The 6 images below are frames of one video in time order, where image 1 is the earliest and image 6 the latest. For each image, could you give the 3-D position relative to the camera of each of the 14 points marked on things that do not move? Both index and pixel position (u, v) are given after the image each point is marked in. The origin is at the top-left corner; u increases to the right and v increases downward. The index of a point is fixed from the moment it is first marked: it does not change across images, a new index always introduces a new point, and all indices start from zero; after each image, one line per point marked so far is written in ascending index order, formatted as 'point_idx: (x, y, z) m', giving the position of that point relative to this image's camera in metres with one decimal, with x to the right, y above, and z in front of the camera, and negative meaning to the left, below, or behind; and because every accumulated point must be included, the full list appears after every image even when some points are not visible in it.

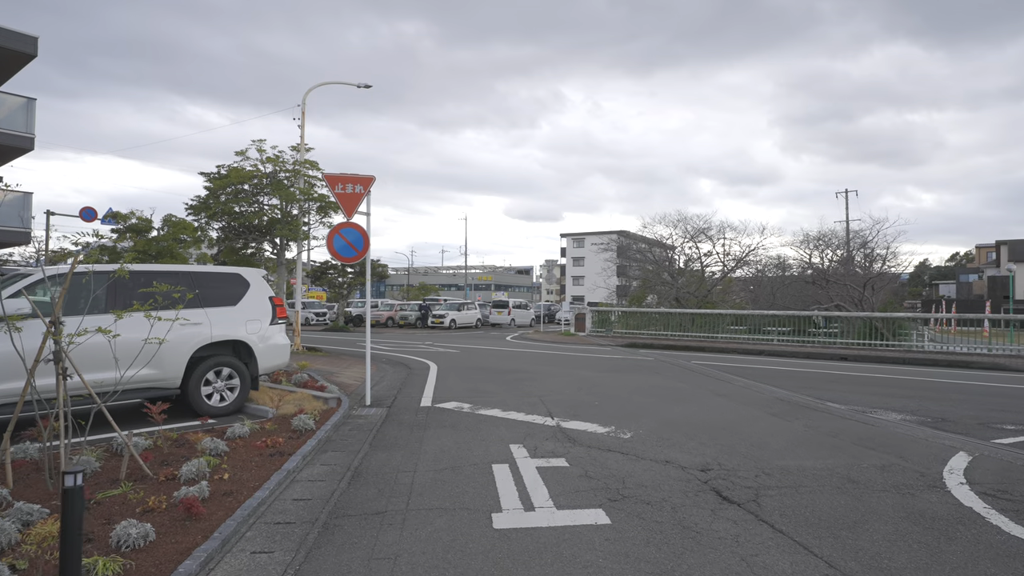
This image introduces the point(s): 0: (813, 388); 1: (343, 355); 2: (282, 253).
0: (+5.4, -1.8, +11.4) m
1: (-4.6, -1.8, +17.1) m
2: (-7.0, +1.1, +19.3) m
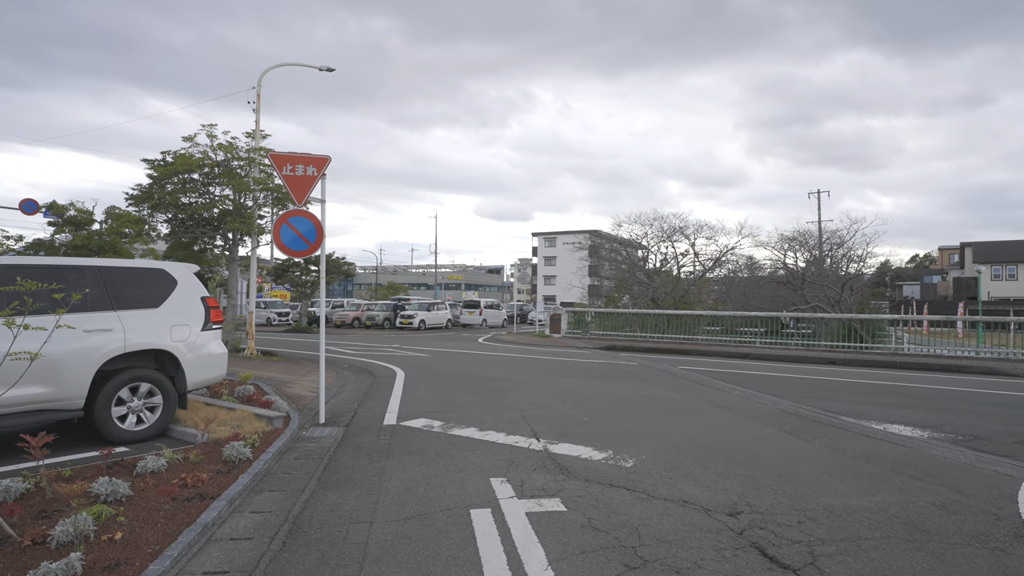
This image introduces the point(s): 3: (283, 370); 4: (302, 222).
0: (+5.0, -1.8, +10.5) m
1: (-5.2, -1.8, +15.7) m
2: (-7.7, +1.2, +17.7) m
3: (-4.8, -1.7, +13.2) m
4: (-2.6, +0.8, +7.8) m
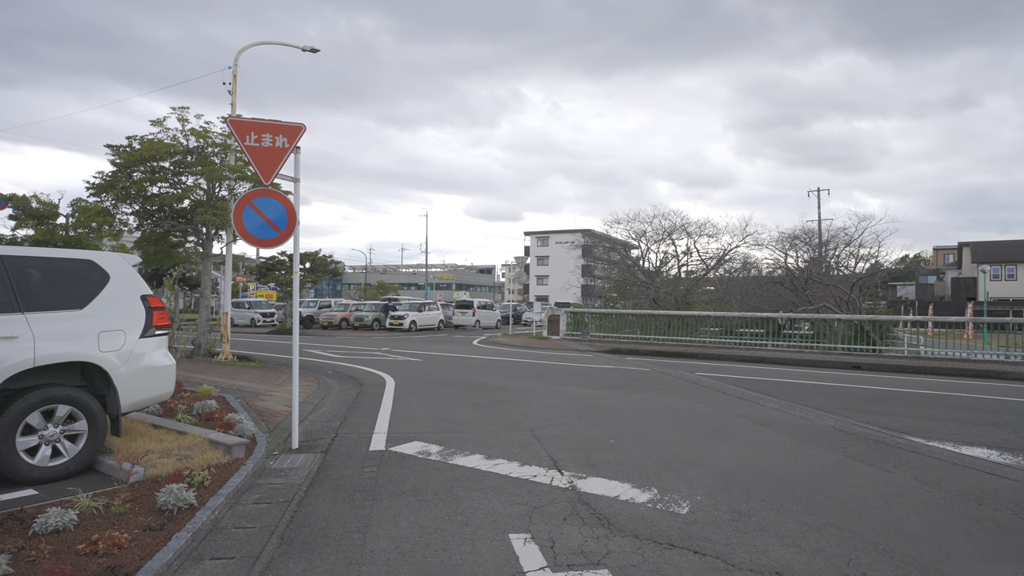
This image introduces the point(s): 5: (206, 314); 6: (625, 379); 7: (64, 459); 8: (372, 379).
0: (+5.1, -1.8, +9.2) m
1: (-5.2, -1.8, +14.3) m
2: (-7.7, +1.2, +16.3) m
3: (-4.7, -1.7, +11.8) m
4: (-2.5, +0.8, +6.4) m
5: (-7.6, -0.7, +15.6) m
6: (+2.2, -1.8, +12.3) m
7: (-3.6, -1.4, +5.1) m
8: (-2.7, -1.8, +12.3) m
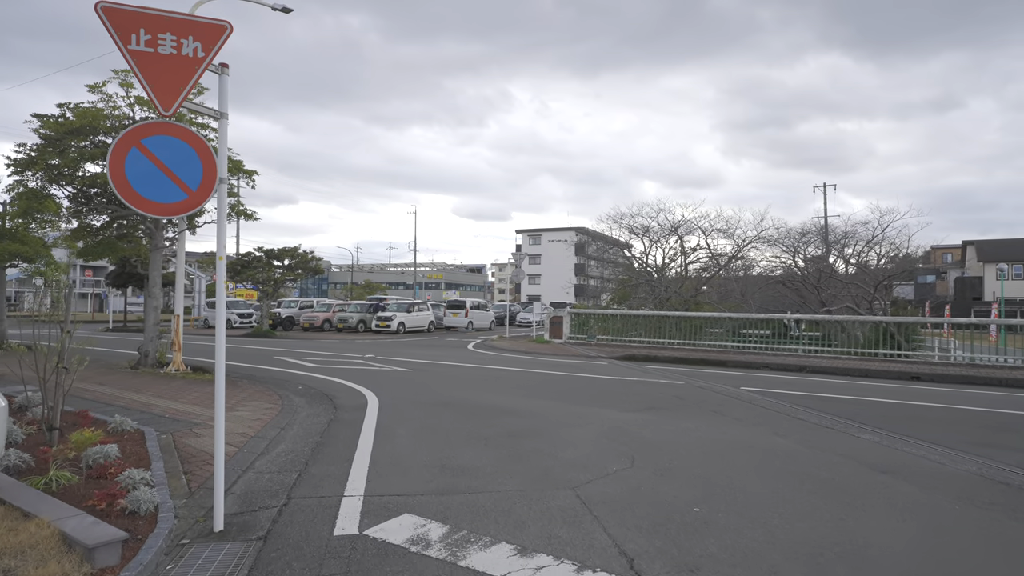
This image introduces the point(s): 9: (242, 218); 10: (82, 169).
0: (+5.4, -1.8, +7.0) m
1: (-5.1, -1.7, +11.9) m
2: (-7.6, +1.2, +13.8) m
3: (-4.5, -1.6, +9.4) m
4: (-2.2, +0.9, +4.1) m
5: (-7.5, -0.6, +13.2) m
6: (+2.4, -1.7, +10.0) m
7: (-3.3, -1.3, +2.7) m
8: (-2.6, -1.7, +10.0) m
9: (-5.5, +1.4, +12.9) m
10: (-8.6, +2.4, +12.7) m
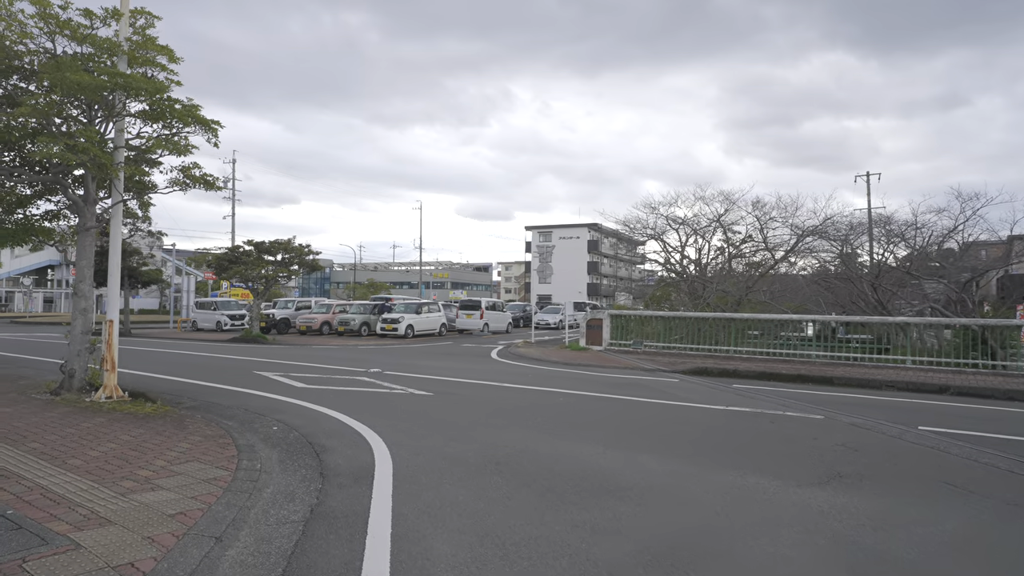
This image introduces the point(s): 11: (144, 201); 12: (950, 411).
0: (+6.2, -1.7, +3.4) m
1: (-4.2, -1.7, +8.3) m
2: (-6.7, +1.3, +10.3) m
3: (-3.6, -1.6, +5.9) m
4: (-1.3, +1.0, +0.5) m
5: (-6.6, -0.6, +9.6) m
6: (+3.2, -1.7, +6.5) m
7: (-2.4, -1.3, -0.8) m
8: (-1.7, -1.7, +6.5) m
9: (-4.6, +1.5, +9.4) m
10: (-7.7, +2.5, +9.2) m
11: (-6.4, +1.5, +11.0) m
12: (+6.5, -1.8, +9.2) m
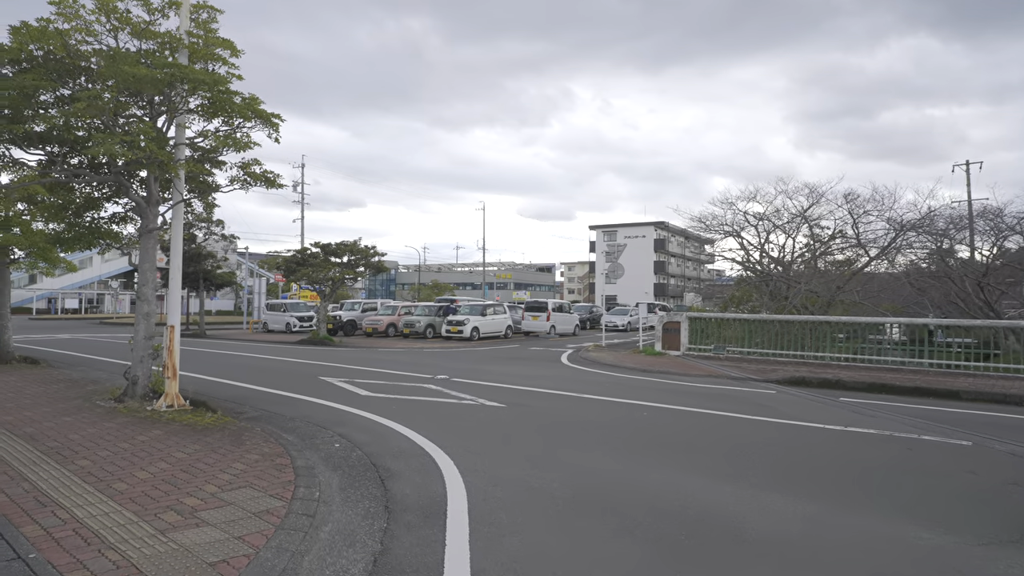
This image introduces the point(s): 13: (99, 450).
0: (+6.7, -1.7, +1.9) m
1: (-3.2, -1.7, +7.8) m
2: (-5.5, +1.3, +10.0) m
3: (-2.9, -1.6, +5.3) m
4: (-1.1, +0.9, -0.2) m
5: (-5.4, -0.6, +9.3) m
6: (+4.0, -1.7, +5.2) m
7: (-2.3, -1.3, -1.5) m
8: (-0.9, -1.7, +5.7) m
9: (-3.5, +1.4, +8.9) m
10: (-6.6, +2.4, +9.0) m
11: (-5.1, +1.5, +10.7) m
12: (+7.5, -1.8, +7.6) m
13: (-4.2, -1.6, +6.4) m
